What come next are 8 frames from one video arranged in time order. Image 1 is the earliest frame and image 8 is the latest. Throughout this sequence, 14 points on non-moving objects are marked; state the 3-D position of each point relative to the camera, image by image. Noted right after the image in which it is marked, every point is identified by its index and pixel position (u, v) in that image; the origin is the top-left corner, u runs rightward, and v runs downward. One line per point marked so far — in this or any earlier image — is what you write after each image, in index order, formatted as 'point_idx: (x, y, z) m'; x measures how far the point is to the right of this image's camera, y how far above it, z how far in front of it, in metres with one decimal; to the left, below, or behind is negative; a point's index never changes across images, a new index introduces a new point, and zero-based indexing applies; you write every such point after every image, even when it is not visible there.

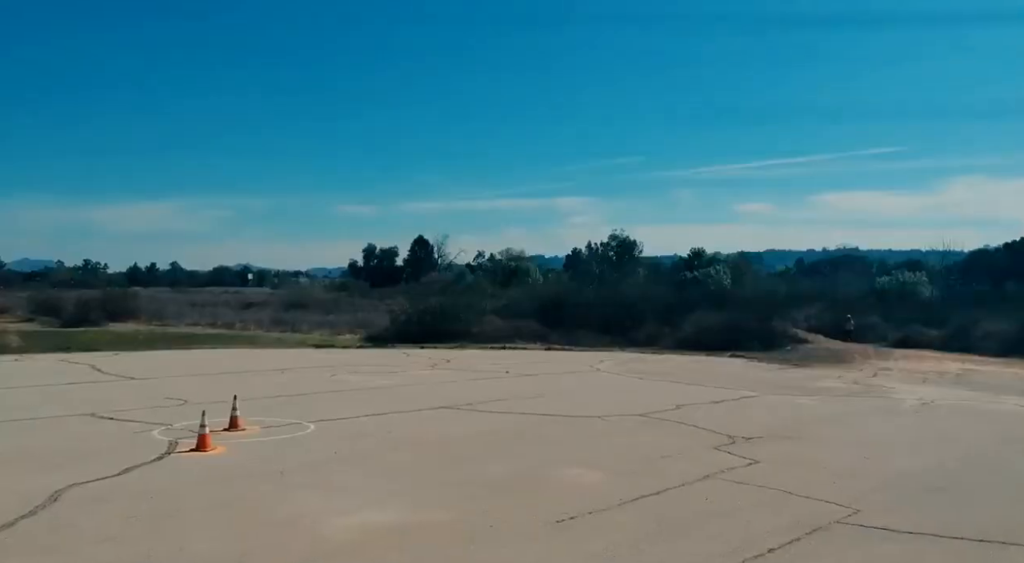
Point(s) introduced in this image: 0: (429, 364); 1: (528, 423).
0: (-1.4, -1.4, +13.8) m
1: (+0.1, -1.3, +7.7) m
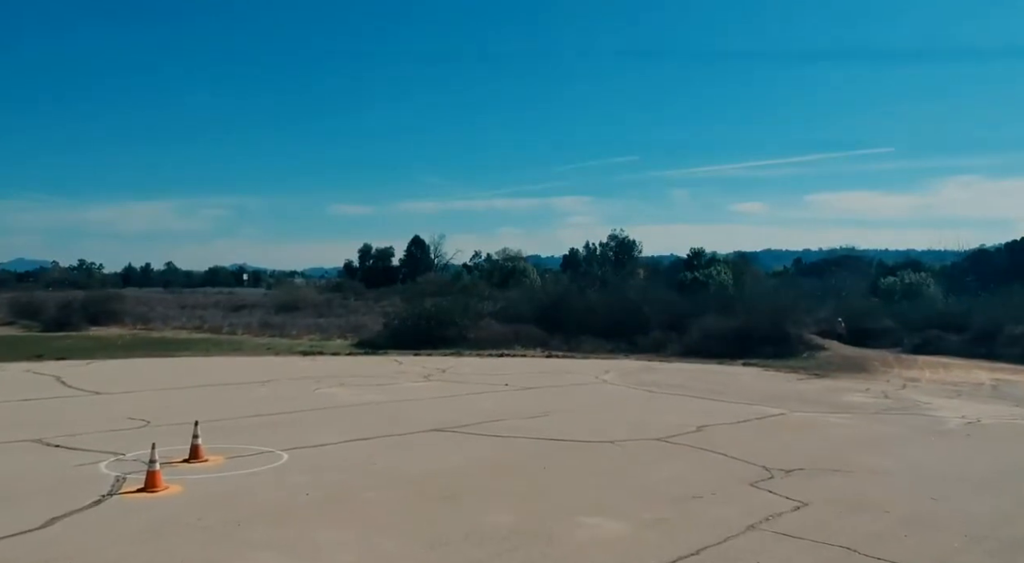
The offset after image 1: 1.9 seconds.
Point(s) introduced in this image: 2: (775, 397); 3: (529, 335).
0: (-1.4, -1.5, +12.9) m
1: (+0.2, -1.4, +6.8) m
2: (+3.4, -1.5, +10.8) m
3: (+0.4, -1.2, +19.2) m
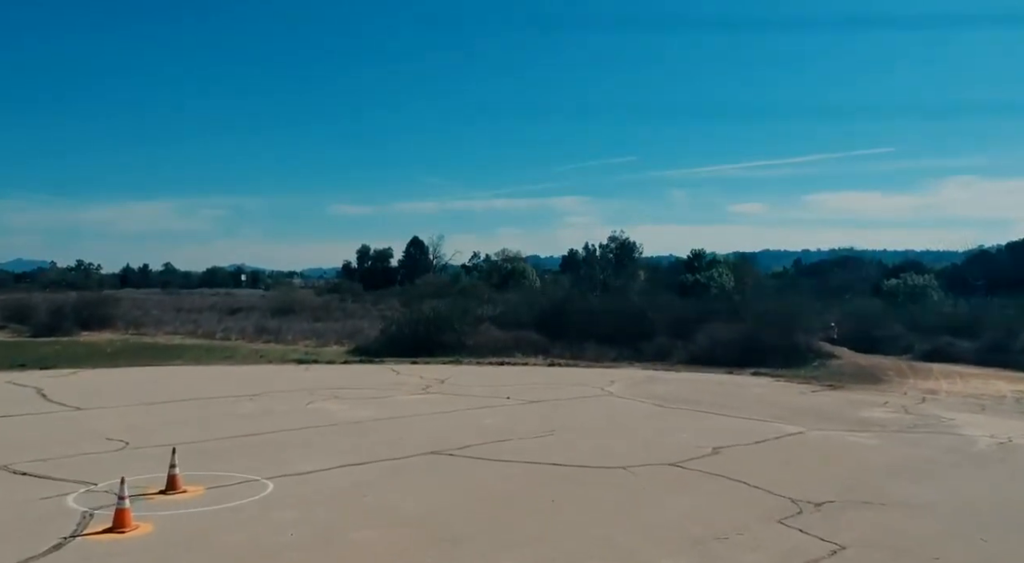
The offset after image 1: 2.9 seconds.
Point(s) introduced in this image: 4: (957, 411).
0: (-1.3, -1.6, +12.4) m
1: (+0.2, -1.5, +6.2) m
2: (+3.4, -1.6, +10.3) m
3: (+0.4, -1.4, +18.7) m
4: (+5.5, -1.6, +10.4) m
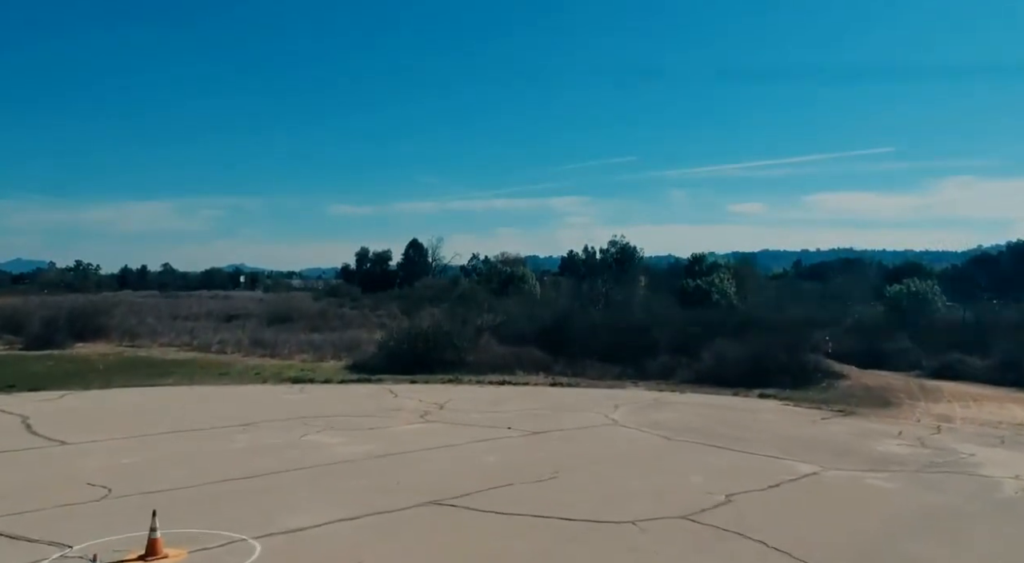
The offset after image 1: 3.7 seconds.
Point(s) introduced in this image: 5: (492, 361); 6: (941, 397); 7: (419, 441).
0: (-1.3, -1.9, +12.0) m
1: (+0.2, -1.8, +5.9) m
2: (+3.4, -1.9, +9.9) m
3: (+0.4, -1.7, +18.3) m
4: (+5.6, -1.9, +10.0) m
5: (-0.4, -1.7, +18.2) m
6: (+7.3, -2.0, +14.3) m
7: (-1.1, -1.9, +9.9) m
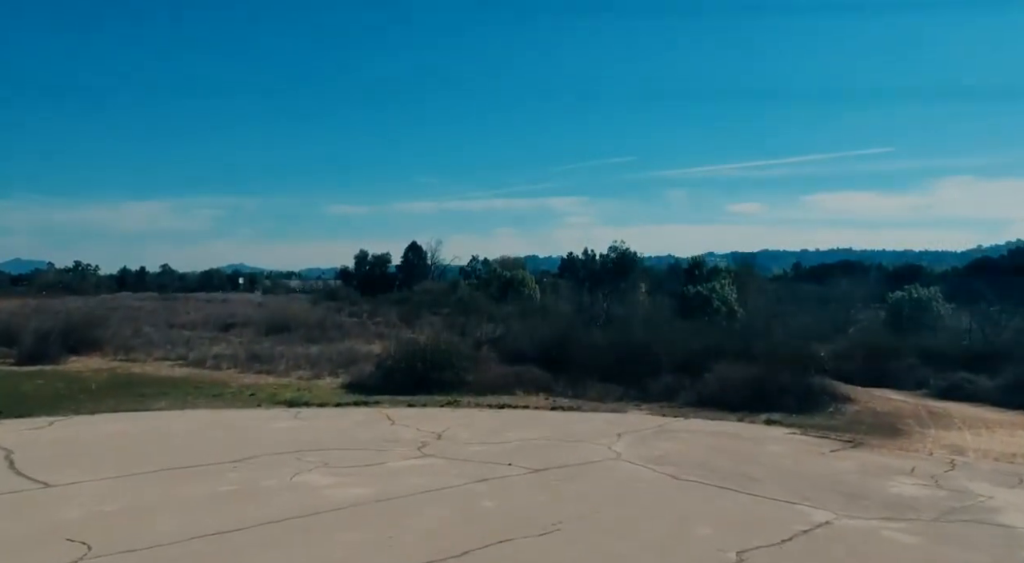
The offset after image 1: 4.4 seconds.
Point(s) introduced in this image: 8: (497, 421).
0: (-1.3, -2.3, +11.7) m
1: (+0.2, -2.2, +5.5) m
2: (+3.4, -2.3, +9.6) m
3: (+0.4, -2.1, +18.0) m
4: (+5.6, -2.3, +9.7) m
5: (-0.4, -2.1, +17.8) m
6: (+7.3, -2.4, +13.9) m
7: (-1.1, -2.3, +9.5) m
8: (-0.3, -2.3, +13.5) m
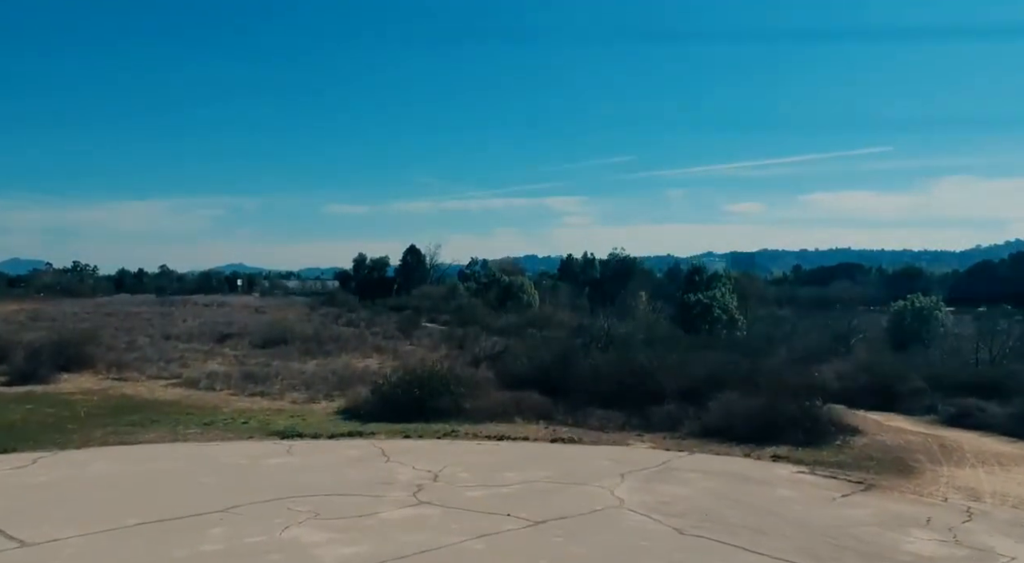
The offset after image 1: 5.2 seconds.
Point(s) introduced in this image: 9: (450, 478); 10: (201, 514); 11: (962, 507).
0: (-1.3, -2.8, +11.2) m
1: (+0.2, -2.8, +5.1) m
2: (+3.4, -2.8, +9.2) m
3: (+0.4, -2.6, +17.6) m
4: (+5.6, -2.9, +9.3) m
5: (-0.5, -2.6, +17.4) m
6: (+7.3, -2.9, +13.5) m
7: (-1.1, -2.8, +9.1) m
8: (-0.3, -2.8, +13.1) m
9: (-0.9, -2.8, +12.0) m
10: (-3.8, -2.8, +10.2) m
11: (+5.7, -2.9, +10.6) m
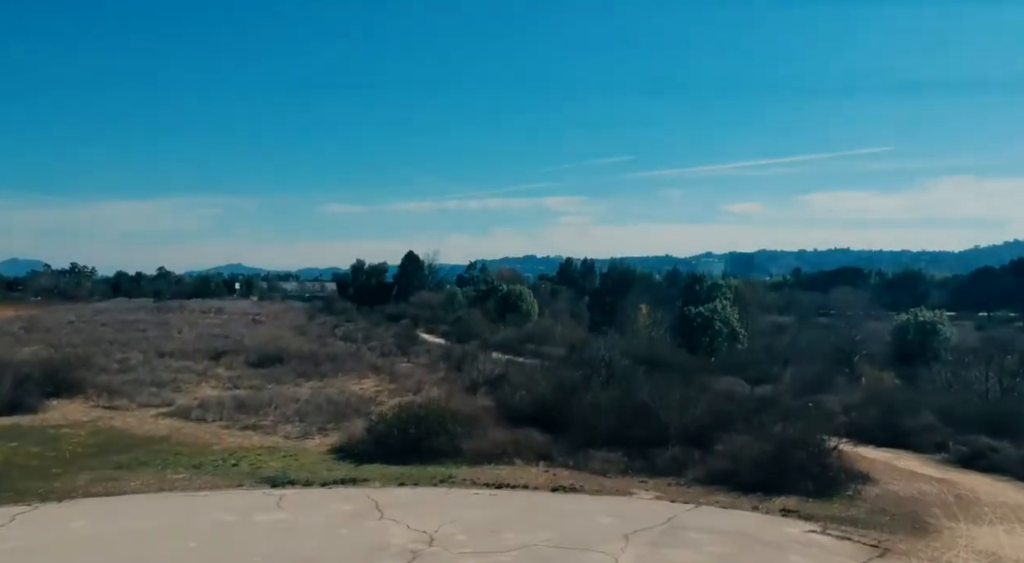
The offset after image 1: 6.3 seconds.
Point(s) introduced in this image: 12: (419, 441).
0: (-1.3, -3.6, +10.7) m
1: (+0.2, -3.5, +4.6) m
2: (+3.4, -3.6, +8.6) m
3: (+0.4, -3.3, +17.1) m
4: (+5.6, -3.6, +8.7) m
5: (-0.5, -3.4, +16.9) m
6: (+7.3, -3.6, +13.0) m
7: (-1.1, -3.5, +8.6) m
8: (-0.3, -3.5, +12.5) m
9: (-0.9, -3.5, +11.5) m
10: (-3.8, -3.5, +9.6) m
11: (+5.7, -3.6, +10.1) m
12: (-1.9, -3.3, +17.2) m
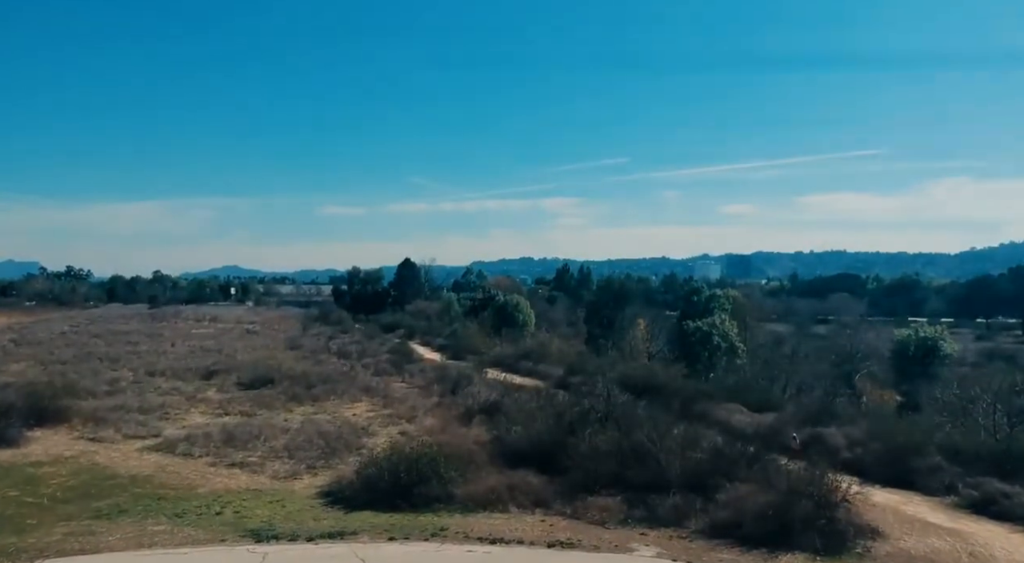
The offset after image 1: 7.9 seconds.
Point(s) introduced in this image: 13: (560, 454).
0: (-1.4, -4.3, +10.1) m
1: (+0.2, -4.2, +4.0) m
2: (+3.4, -4.3, +8.0) m
3: (+0.3, -4.1, +16.5) m
4: (+5.5, -4.4, +8.2) m
5: (-0.6, -4.1, +16.3) m
6: (+7.2, -4.4, +12.5) m
7: (-1.2, -4.3, +8.0) m
8: (-0.4, -4.3, +11.9) m
9: (-1.0, -4.3, +10.9) m
10: (-3.9, -4.3, +9.0) m
11: (+5.6, -4.4, +9.5) m
12: (-2.0, -4.0, +16.6) m
13: (+1.0, -3.6, +18.2) m
